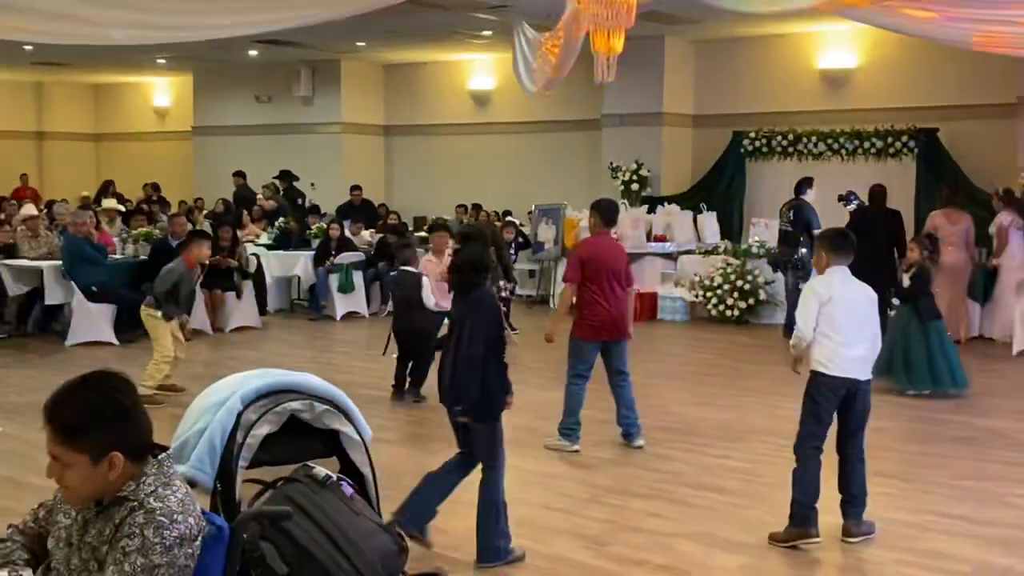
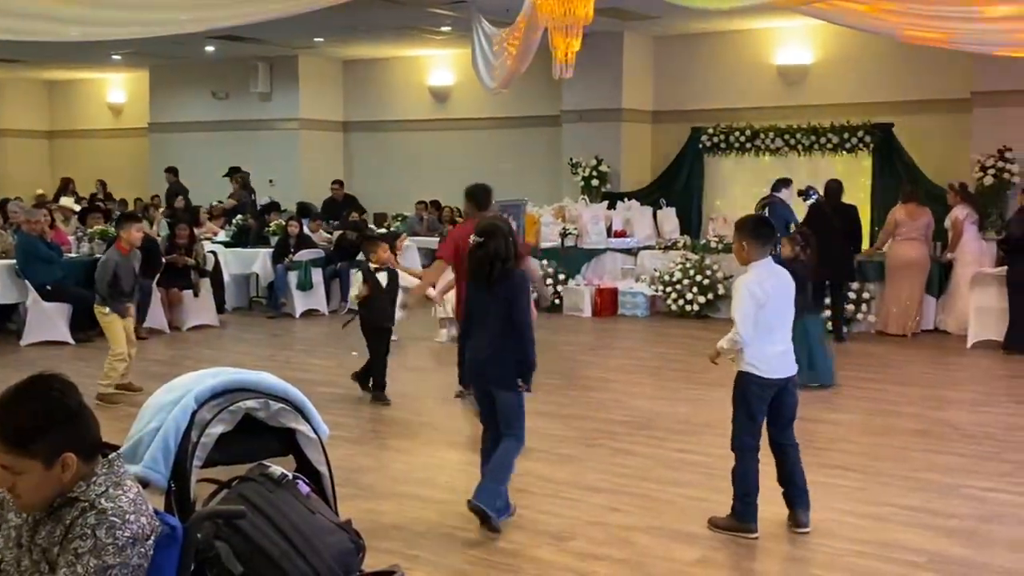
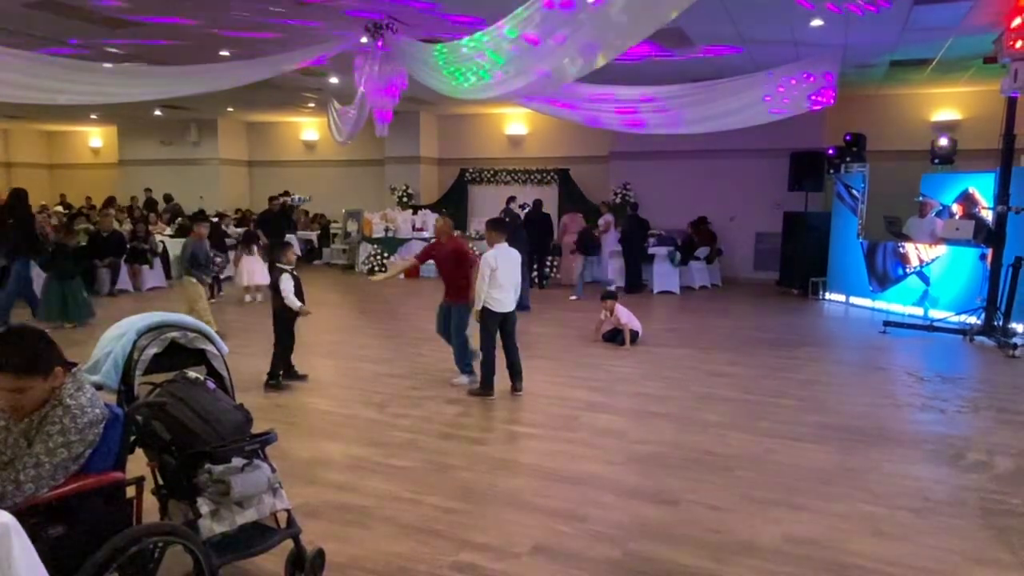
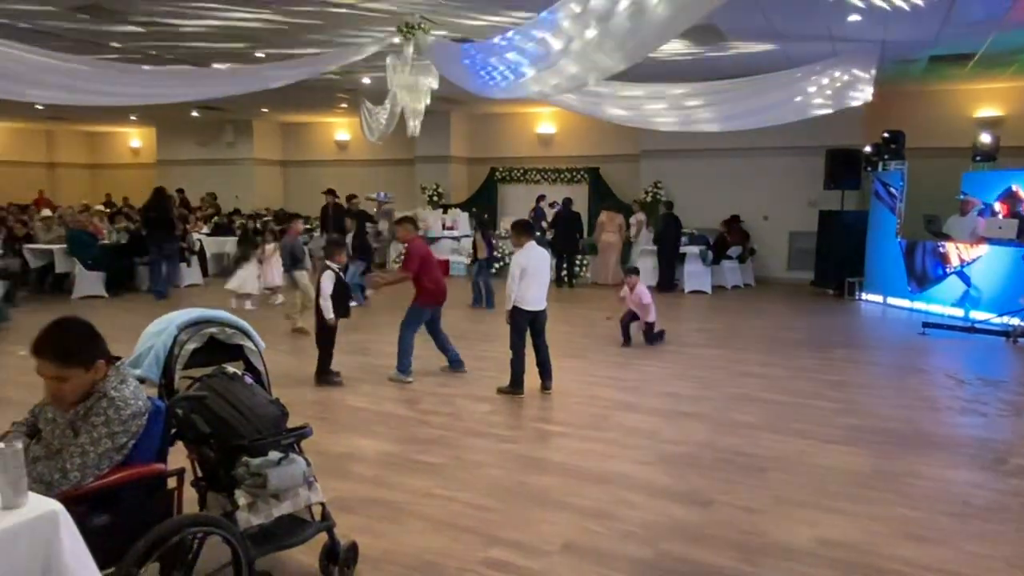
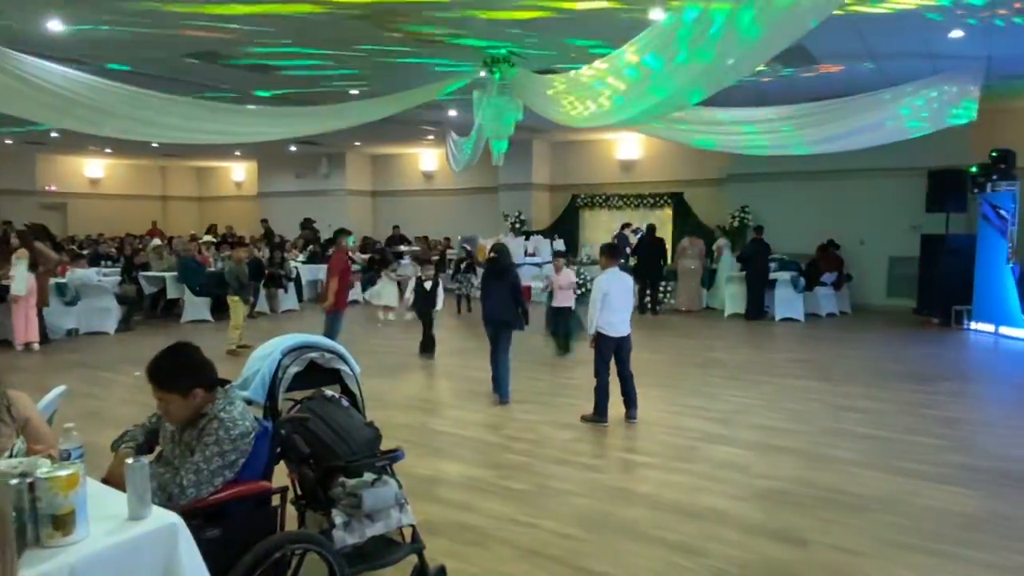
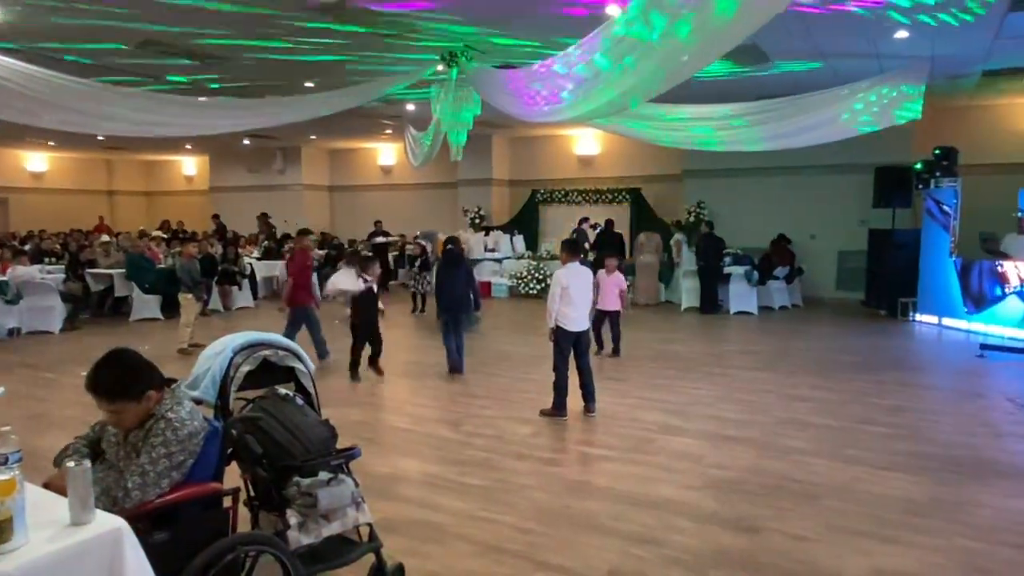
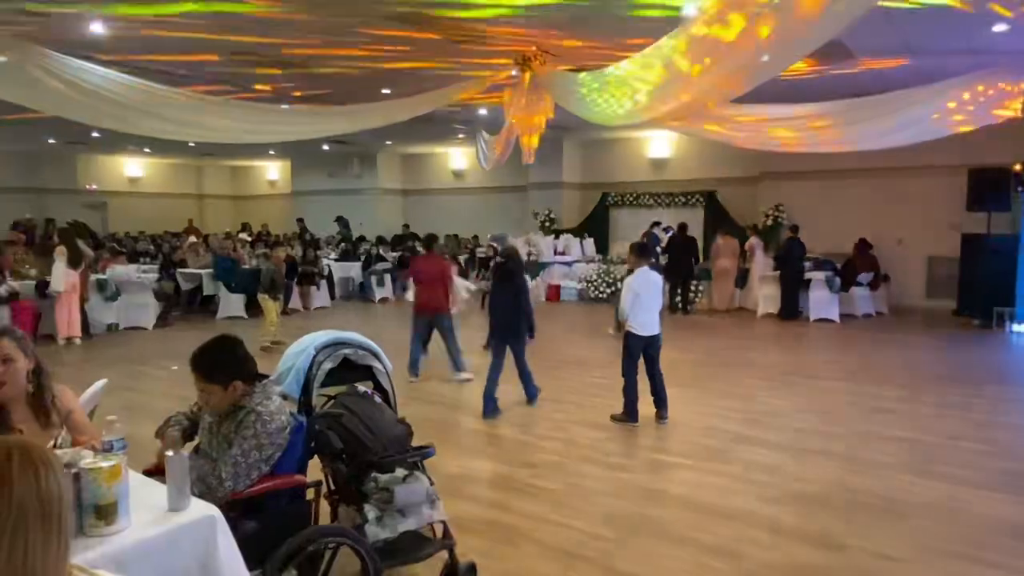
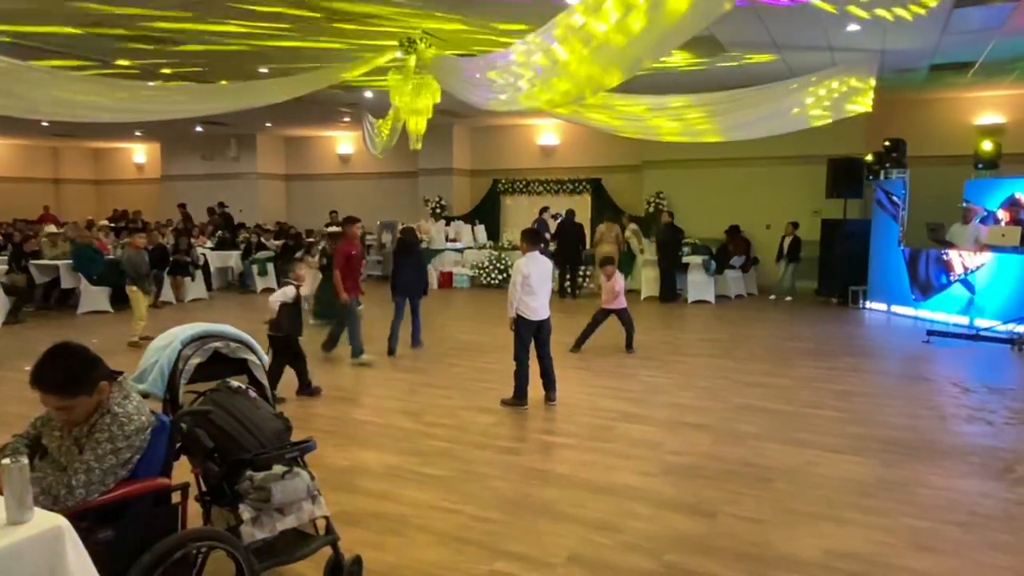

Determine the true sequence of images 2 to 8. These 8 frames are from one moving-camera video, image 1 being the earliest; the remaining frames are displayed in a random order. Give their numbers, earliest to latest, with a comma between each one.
2, 7, 5, 6, 8, 3, 4
